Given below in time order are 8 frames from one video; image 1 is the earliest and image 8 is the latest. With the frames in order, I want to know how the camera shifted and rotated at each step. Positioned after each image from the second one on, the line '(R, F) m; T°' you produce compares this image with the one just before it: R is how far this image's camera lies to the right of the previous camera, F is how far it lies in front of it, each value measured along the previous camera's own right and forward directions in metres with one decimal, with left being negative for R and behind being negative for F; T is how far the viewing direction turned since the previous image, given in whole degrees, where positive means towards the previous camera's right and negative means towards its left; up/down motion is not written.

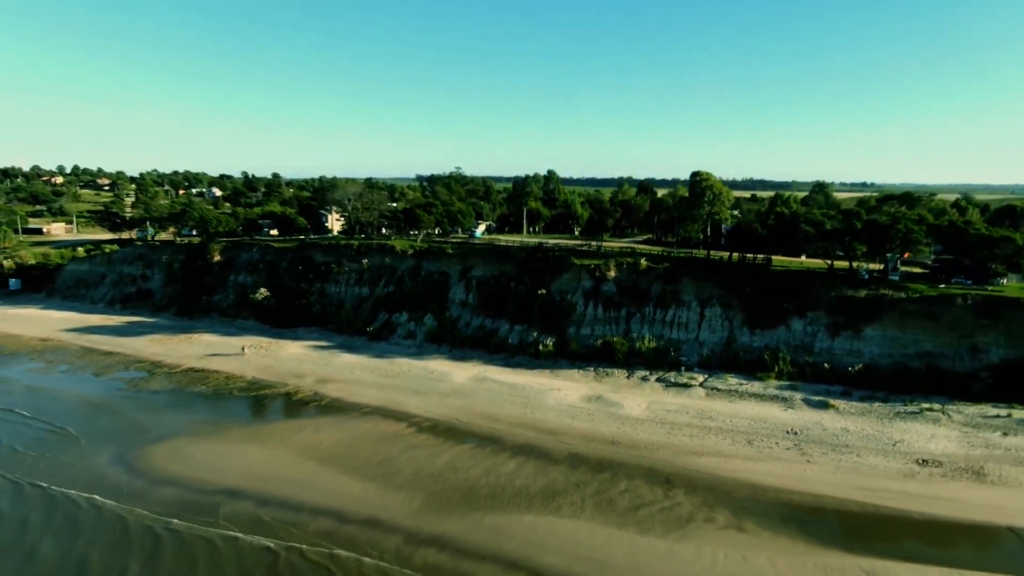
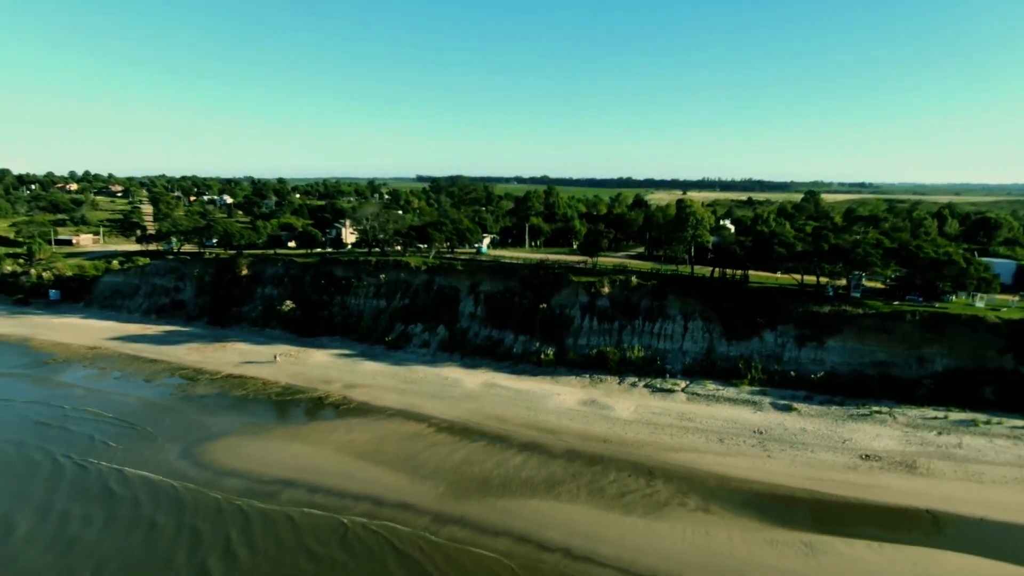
(-0.2, -3.1) m; 0°
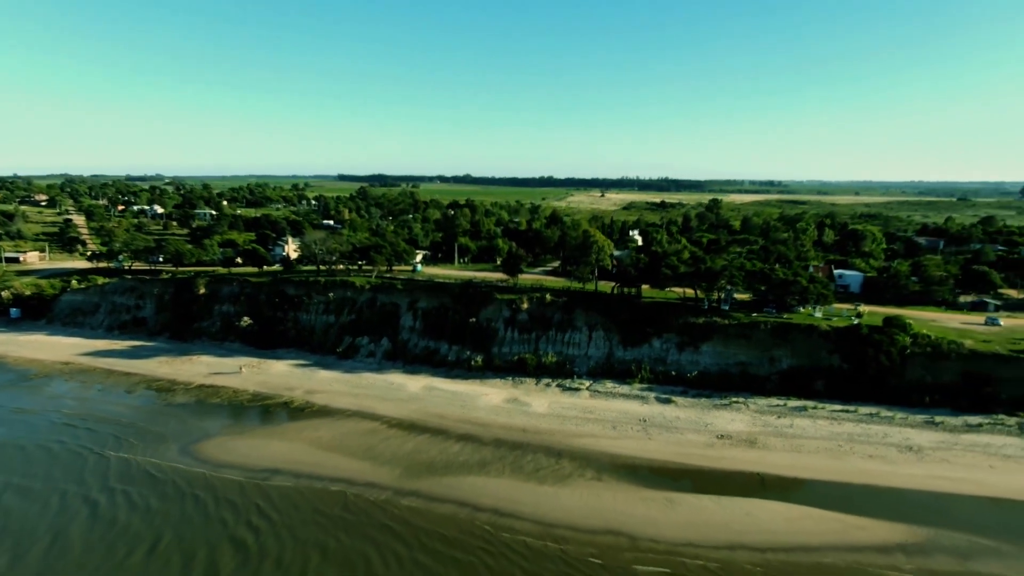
(-0.4, -5.6) m; +5°
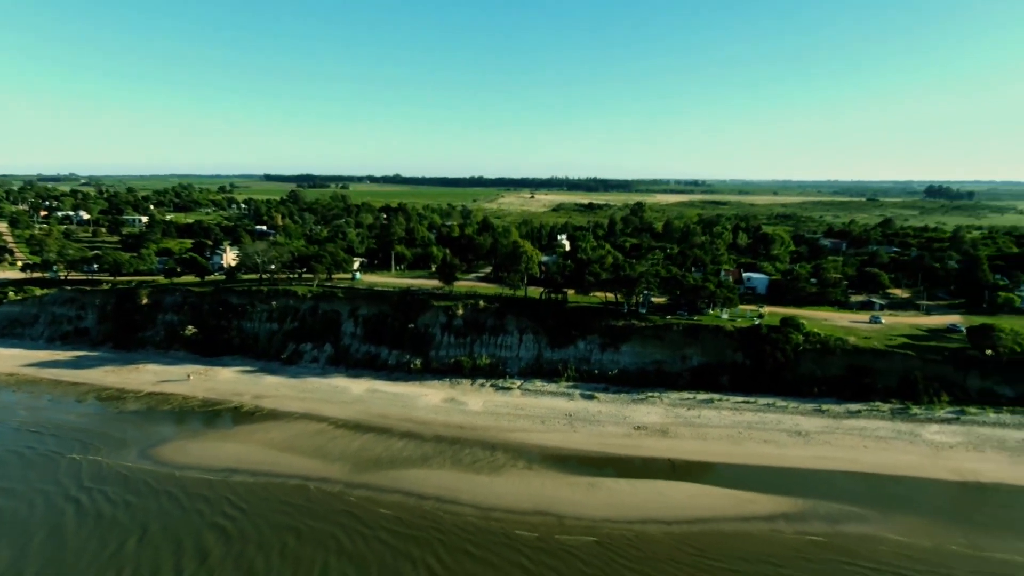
(-0.2, -2.7) m; +5°
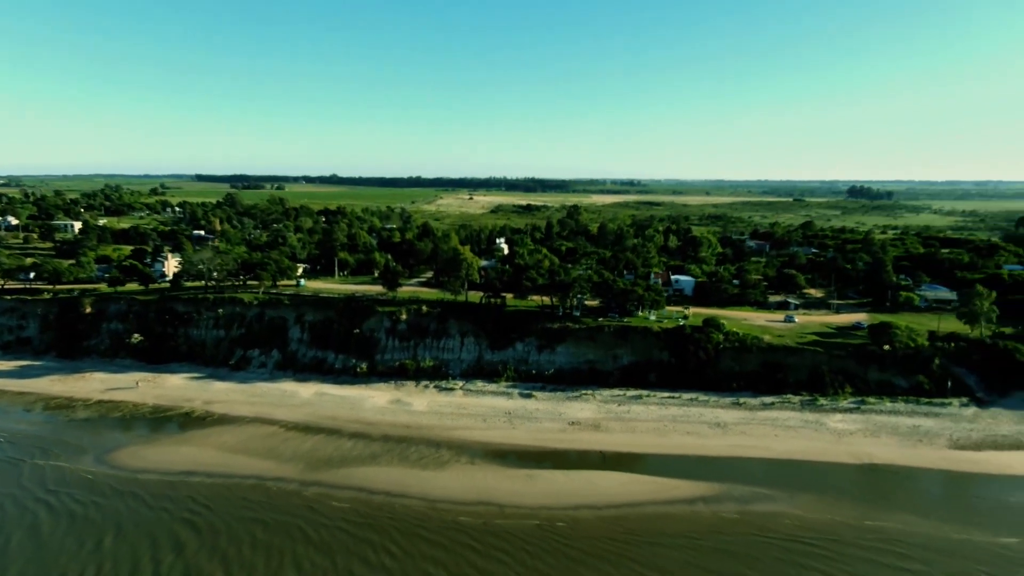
(-0.1, -2.0) m; +4°
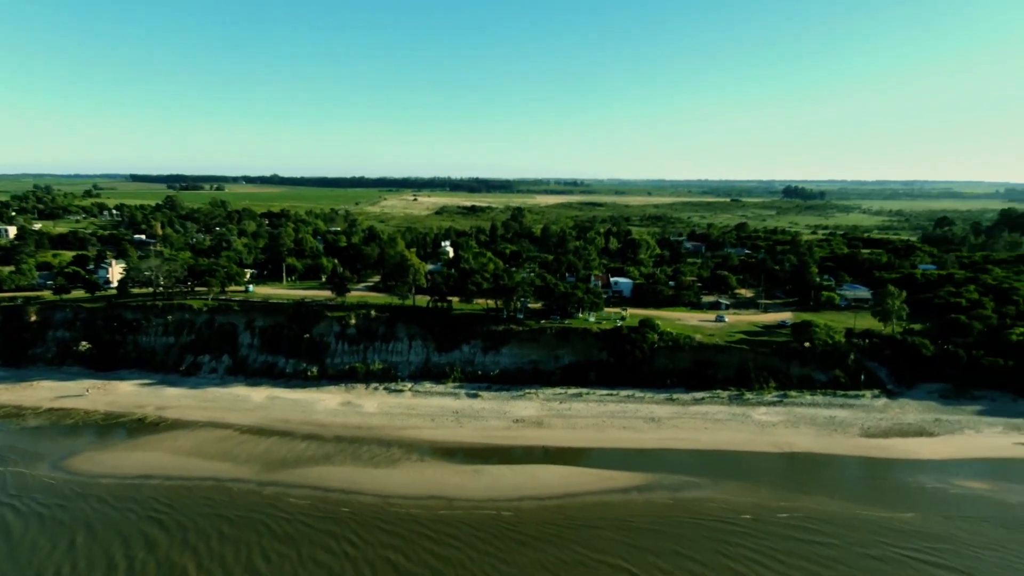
(0.0, -1.7) m; +4°
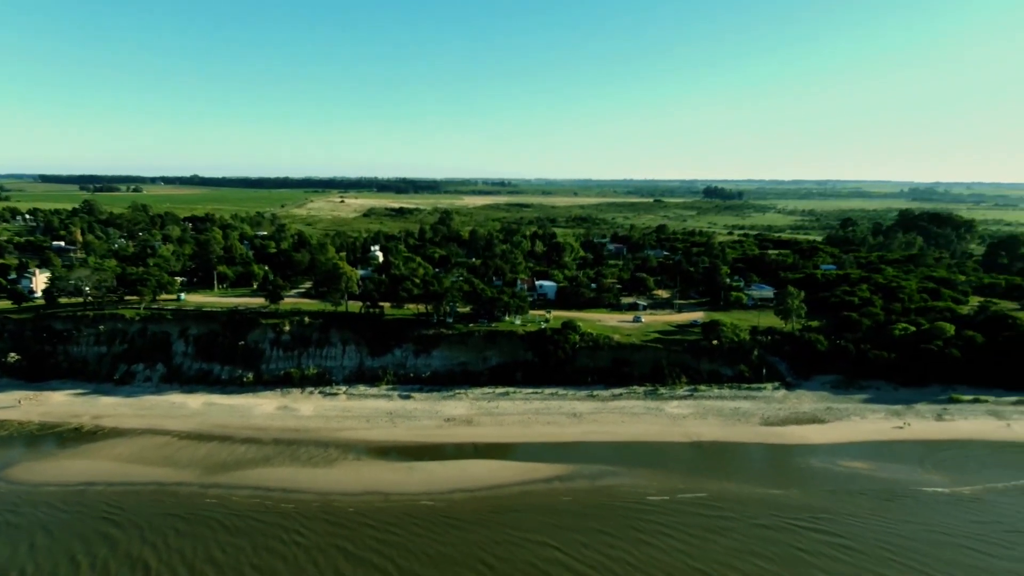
(0.0, -2.2) m; +5°
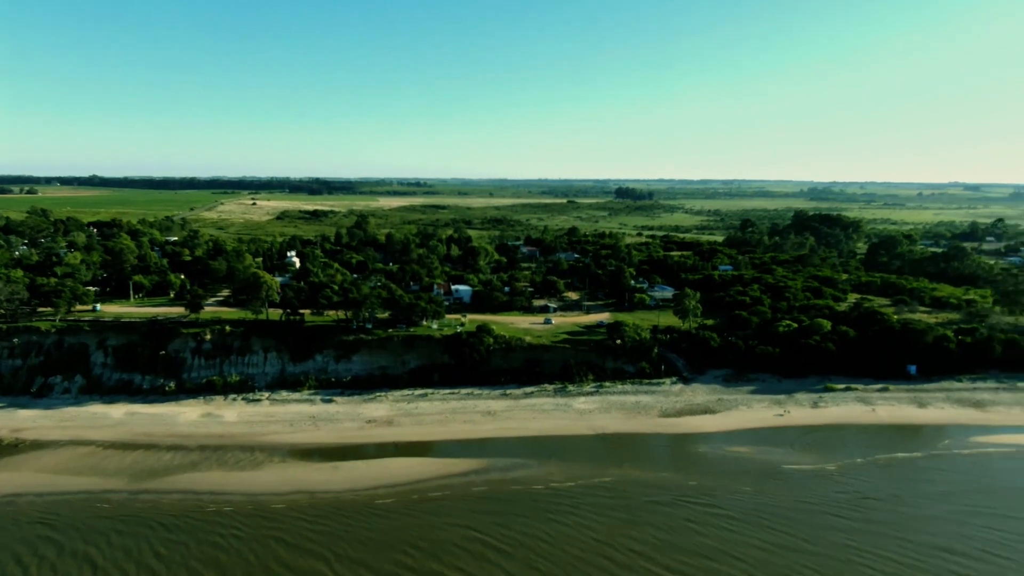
(0.0, -2.4) m; +6°
